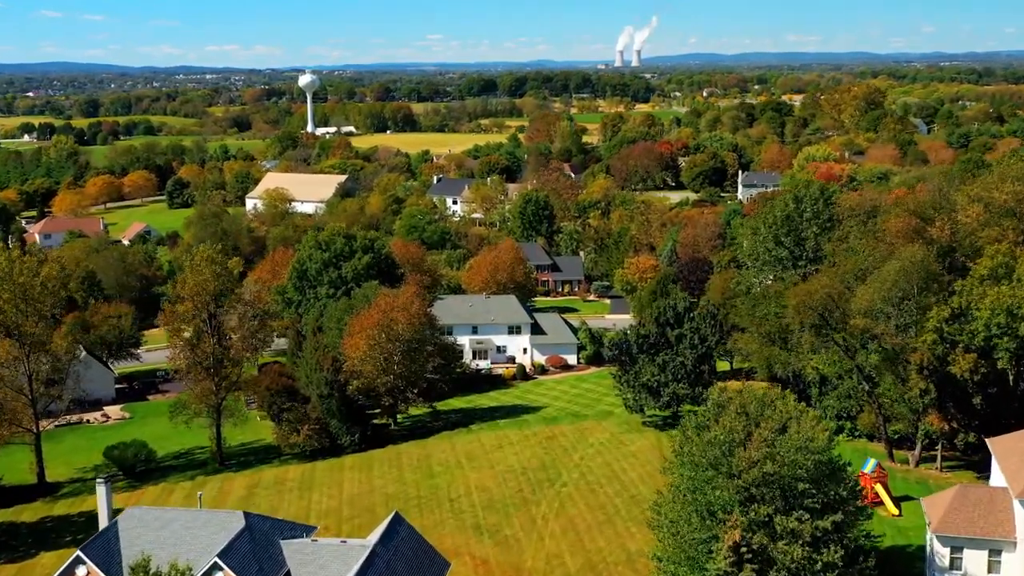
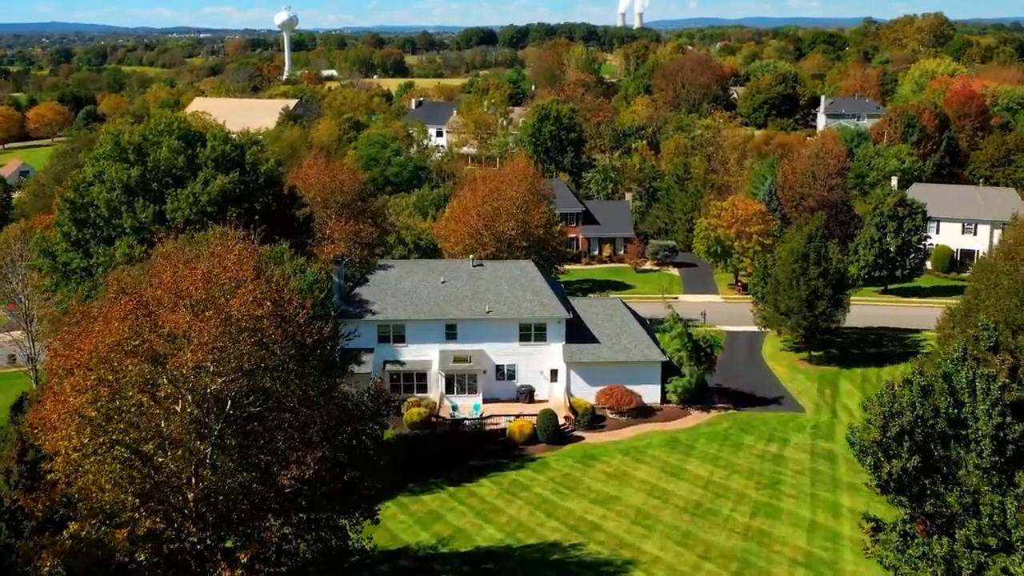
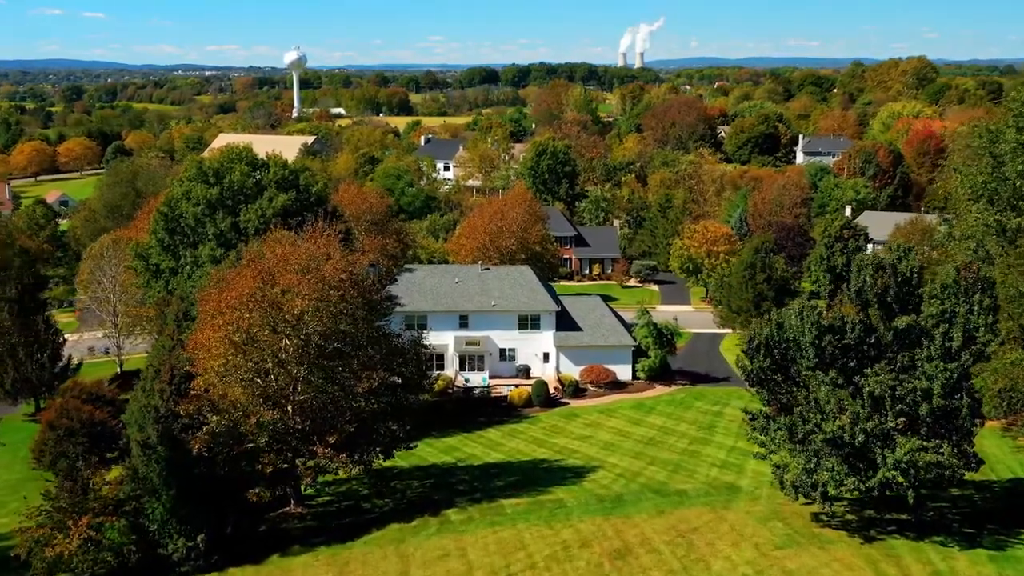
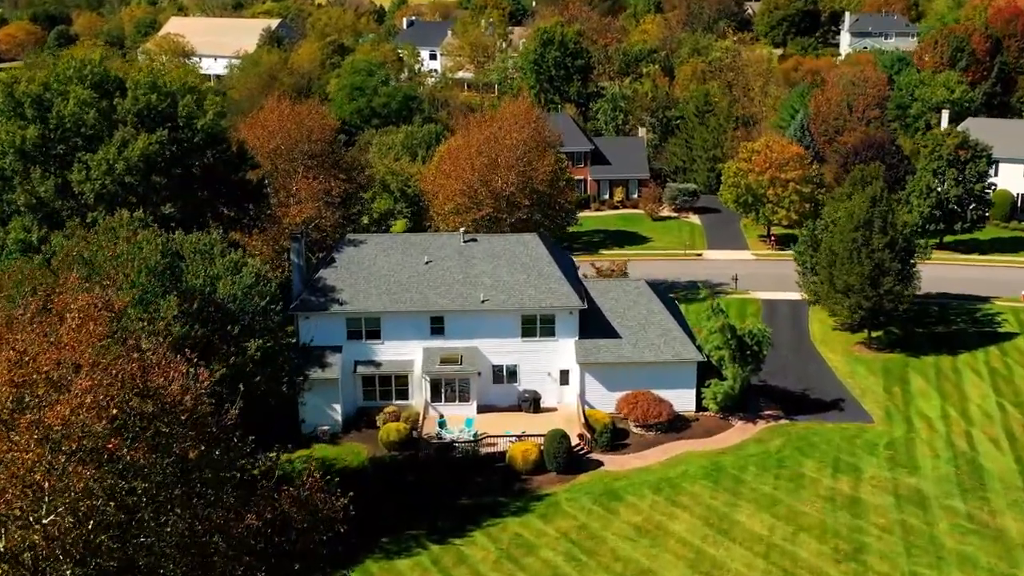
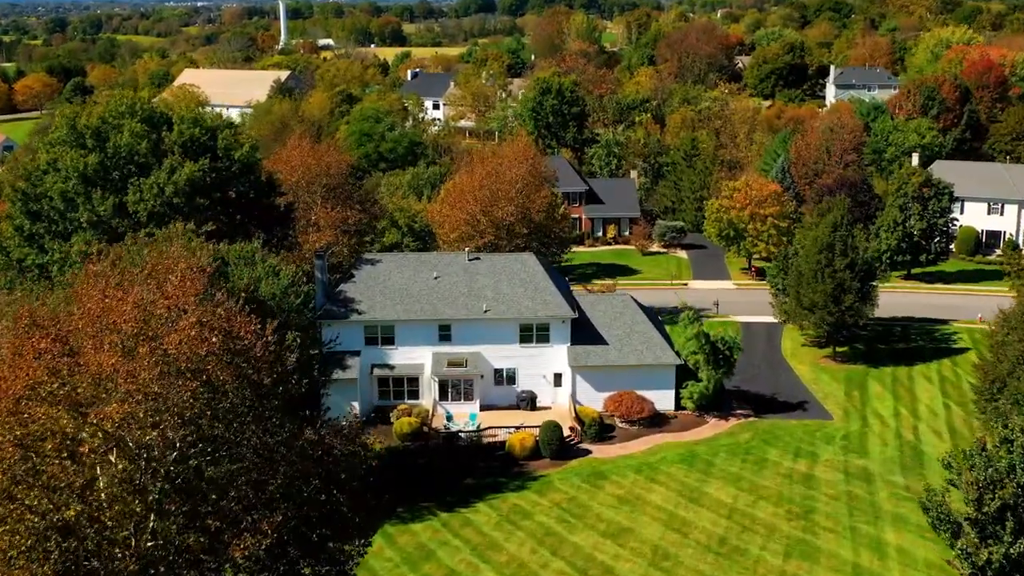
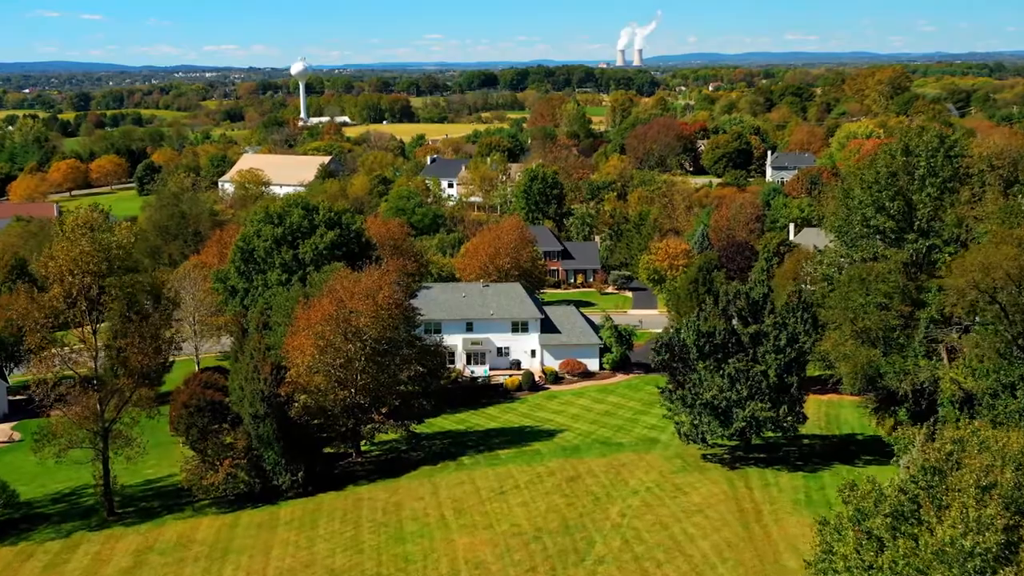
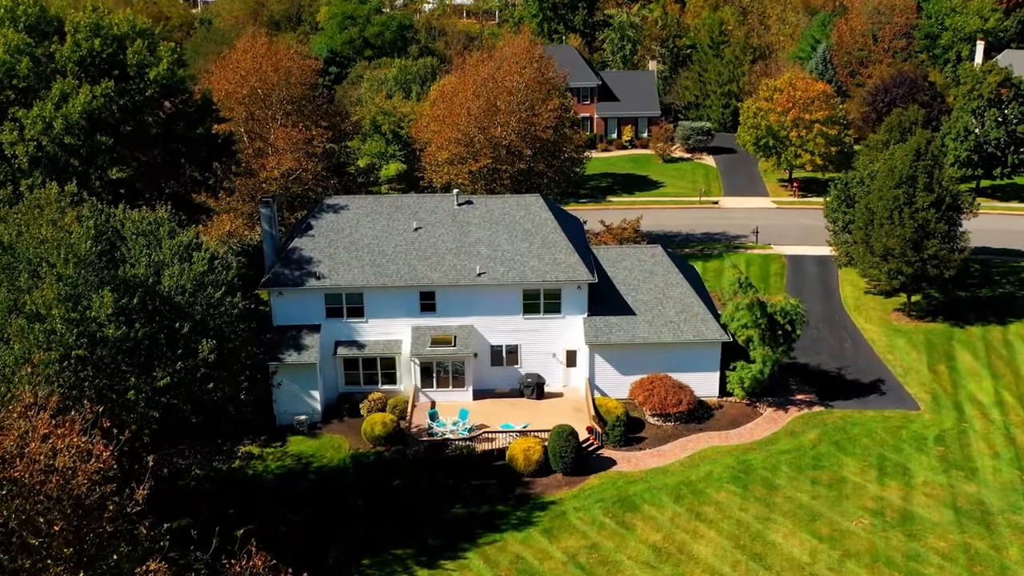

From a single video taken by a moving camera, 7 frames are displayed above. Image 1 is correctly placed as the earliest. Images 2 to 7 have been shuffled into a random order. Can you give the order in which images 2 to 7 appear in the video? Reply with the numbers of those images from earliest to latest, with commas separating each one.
6, 3, 2, 5, 4, 7
